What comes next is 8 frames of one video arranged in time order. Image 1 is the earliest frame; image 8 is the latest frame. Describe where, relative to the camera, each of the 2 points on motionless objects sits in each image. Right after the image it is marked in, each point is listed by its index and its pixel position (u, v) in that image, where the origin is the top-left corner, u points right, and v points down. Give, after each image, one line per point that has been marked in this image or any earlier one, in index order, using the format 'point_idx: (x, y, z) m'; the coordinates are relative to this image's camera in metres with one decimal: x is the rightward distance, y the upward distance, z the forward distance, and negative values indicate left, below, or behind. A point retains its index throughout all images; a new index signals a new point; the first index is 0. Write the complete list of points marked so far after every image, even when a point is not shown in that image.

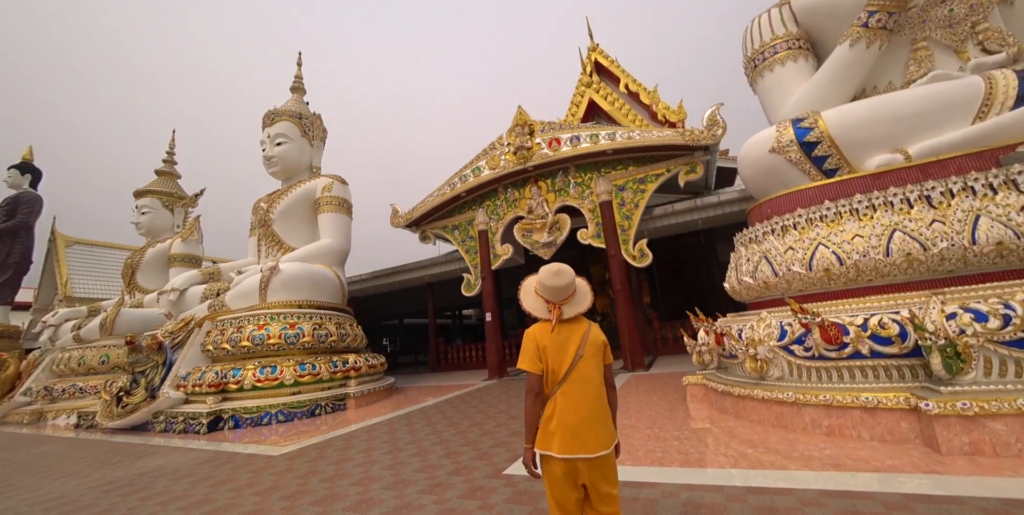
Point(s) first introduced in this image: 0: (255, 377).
0: (-3.3, -1.5, +4.8) m
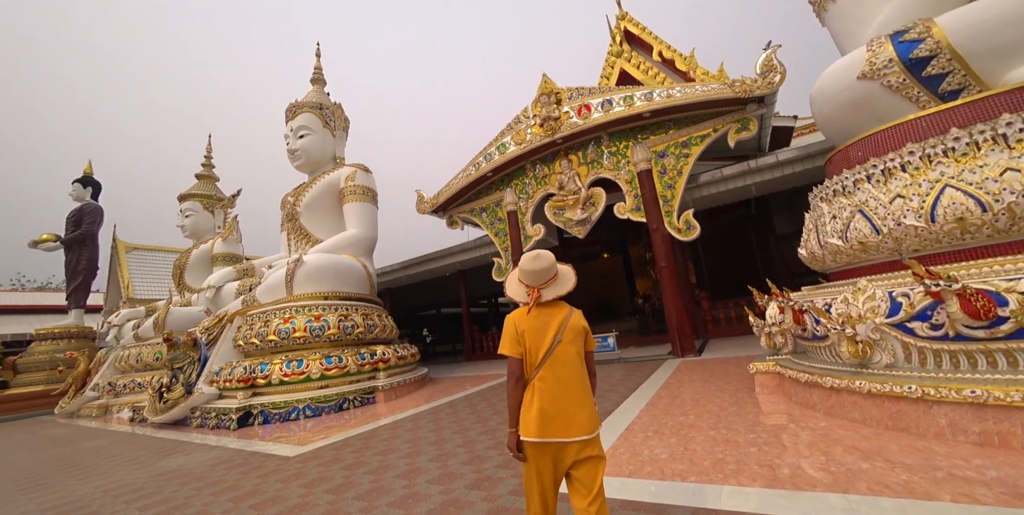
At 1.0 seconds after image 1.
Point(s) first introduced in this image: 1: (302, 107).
0: (-2.9, -1.4, +4.7) m
1: (-4.5, +3.2, +8.0) m
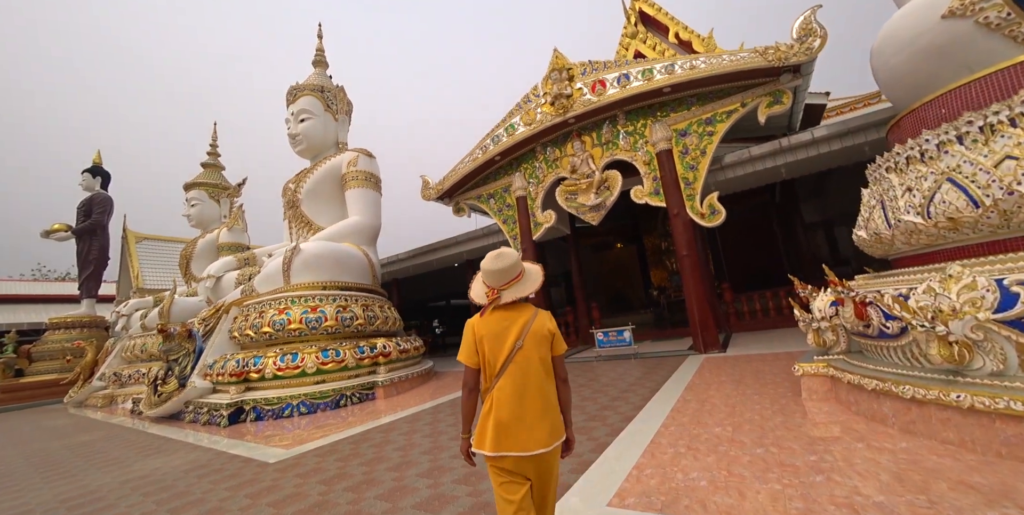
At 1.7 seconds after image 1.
0: (-2.8, -1.3, +4.4) m
1: (-4.3, +3.4, +7.7) m
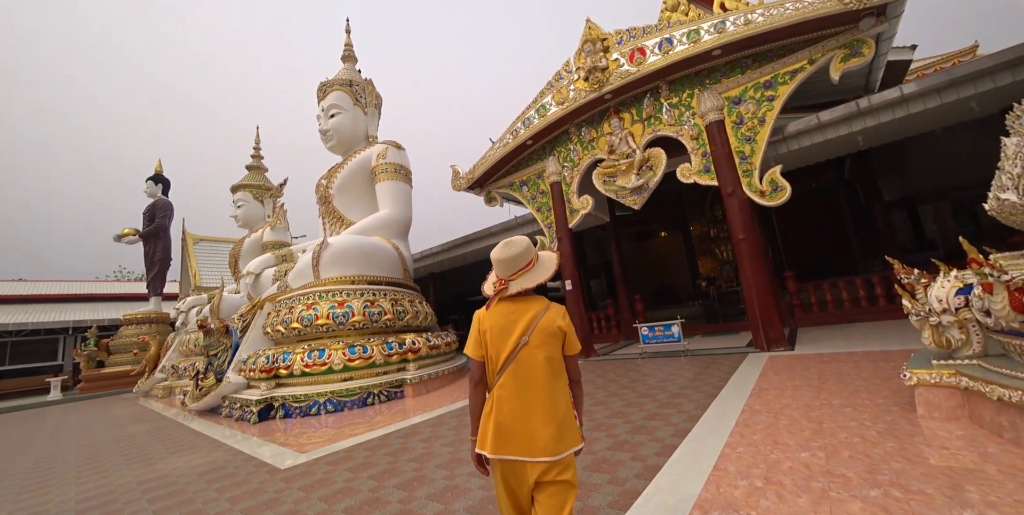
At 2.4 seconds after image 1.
0: (-2.4, -1.2, +4.3) m
1: (-3.7, +3.5, +7.7) m
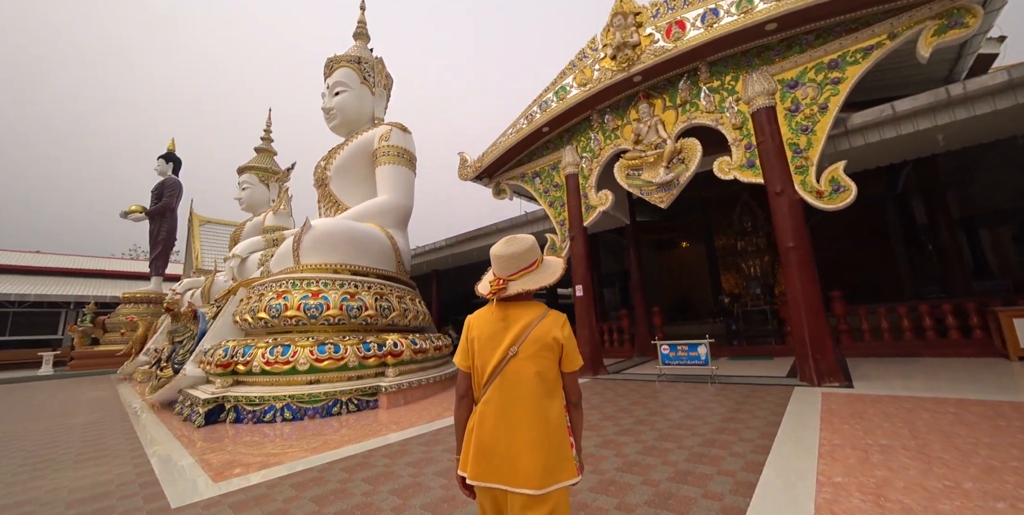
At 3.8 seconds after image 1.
0: (-2.5, -1.0, +3.7) m
1: (-3.3, +3.7, +7.2) m
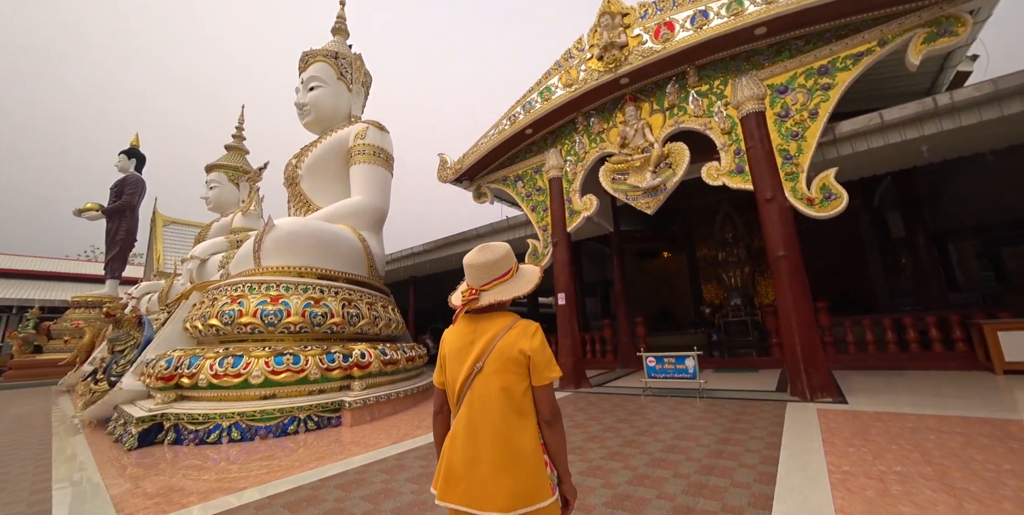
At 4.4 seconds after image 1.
0: (-2.7, -1.0, +3.3) m
1: (-3.6, +3.7, +6.9) m
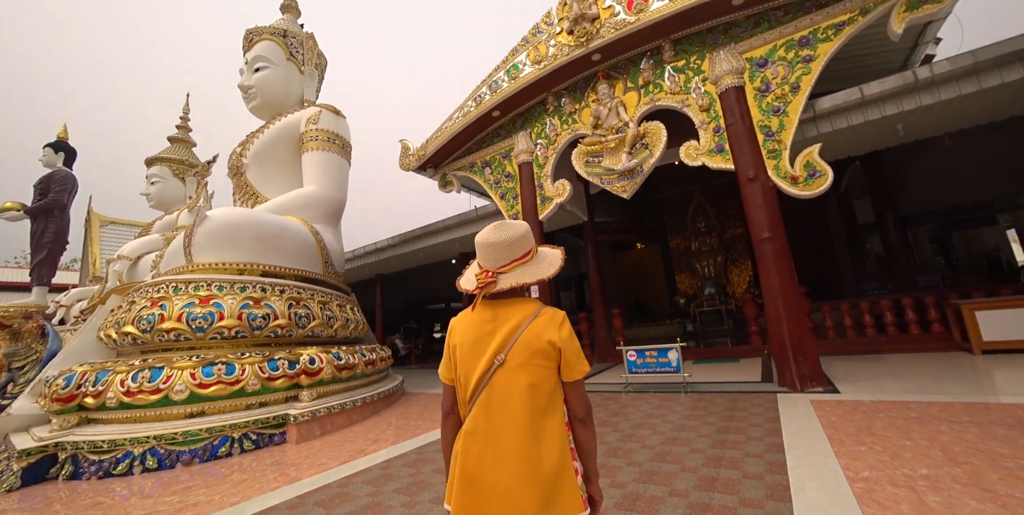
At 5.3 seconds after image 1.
0: (-2.9, -1.0, +2.8) m
1: (-4.2, +3.7, +6.2) m
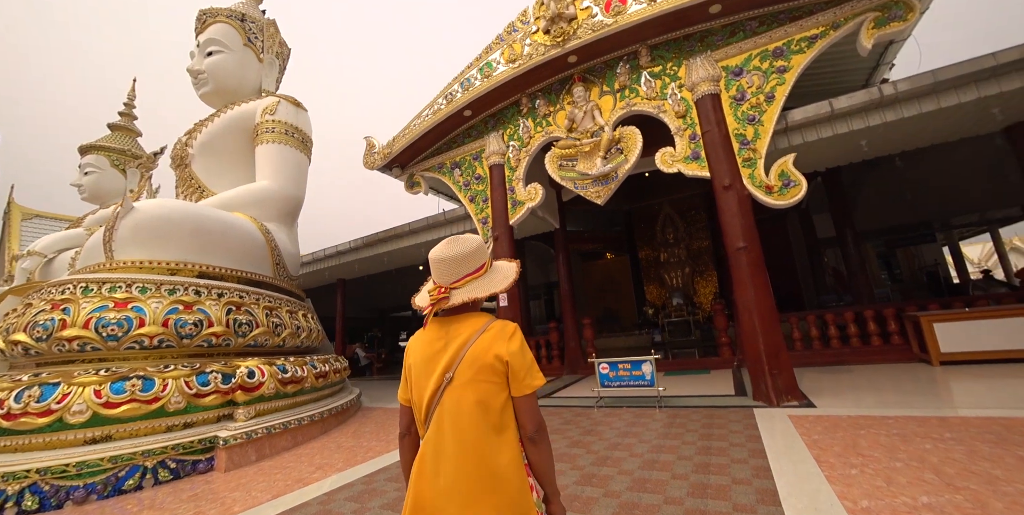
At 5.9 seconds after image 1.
0: (-3.1, -0.9, +2.3) m
1: (-4.6, +3.7, +5.7) m
